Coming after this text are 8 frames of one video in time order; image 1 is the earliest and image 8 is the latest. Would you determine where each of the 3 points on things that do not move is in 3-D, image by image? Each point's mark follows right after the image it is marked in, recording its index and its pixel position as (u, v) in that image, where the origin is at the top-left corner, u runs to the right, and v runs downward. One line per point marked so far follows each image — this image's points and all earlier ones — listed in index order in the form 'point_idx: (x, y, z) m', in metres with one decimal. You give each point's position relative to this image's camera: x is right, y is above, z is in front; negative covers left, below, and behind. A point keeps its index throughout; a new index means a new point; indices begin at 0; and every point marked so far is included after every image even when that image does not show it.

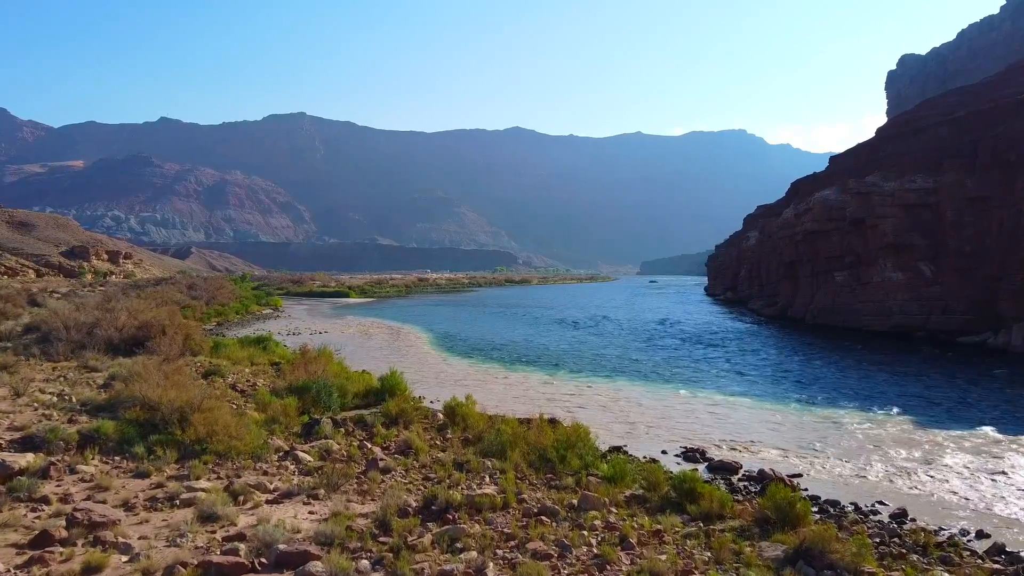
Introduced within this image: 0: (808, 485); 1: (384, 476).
0: (+3.0, -2.0, +7.9) m
1: (-1.2, -1.7, +7.2) m
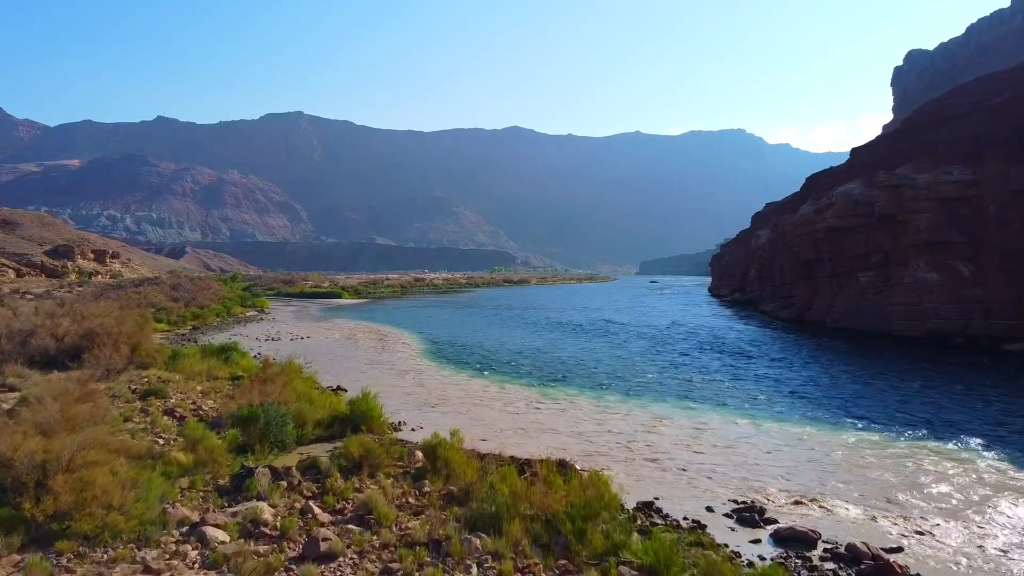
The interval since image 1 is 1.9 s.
0: (+2.9, -2.0, +5.7) m
1: (-1.2, -1.8, +5.0) m
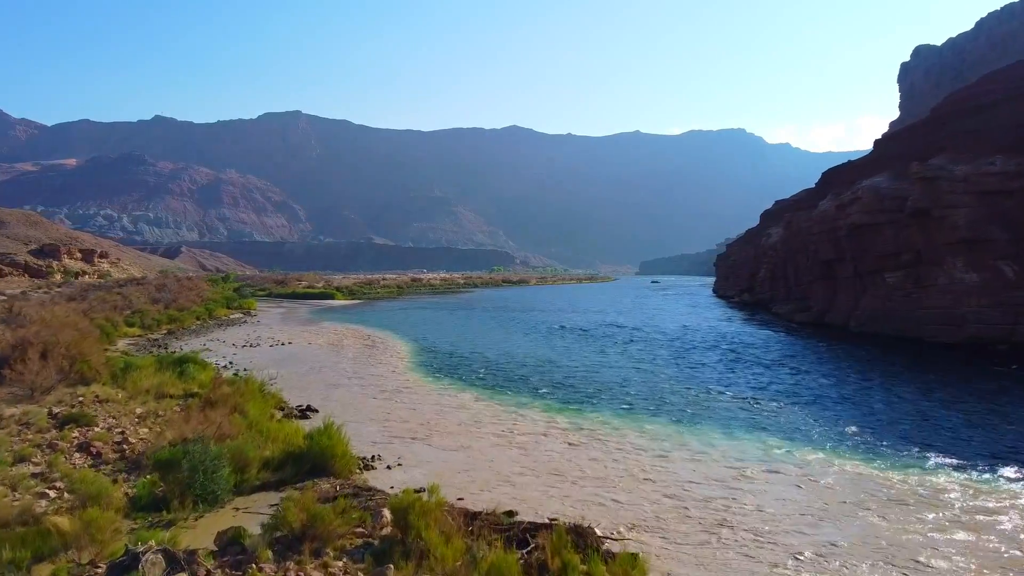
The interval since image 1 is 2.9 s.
0: (+2.9, -2.1, +3.7) m
1: (-1.2, -1.8, +3.0) m
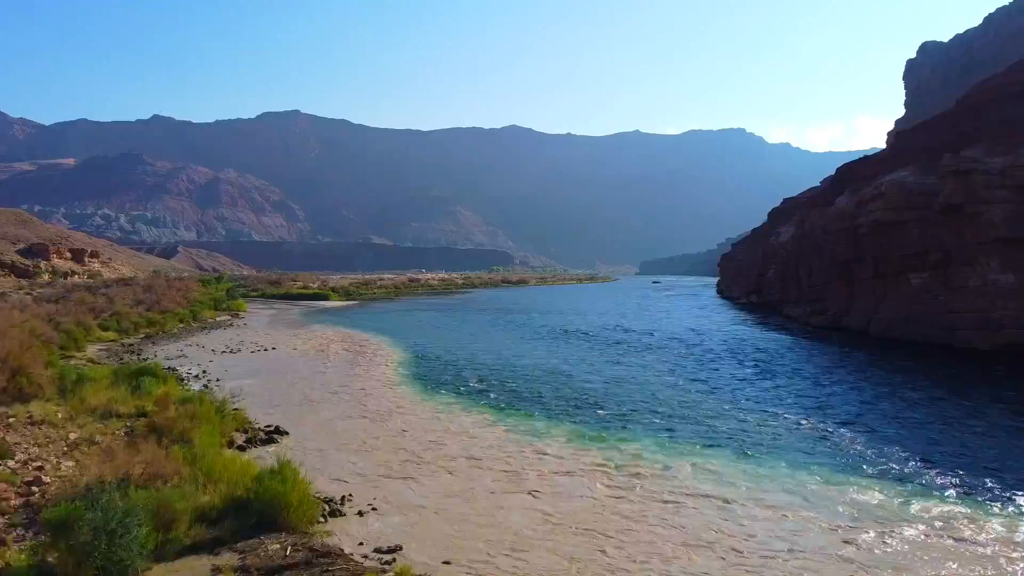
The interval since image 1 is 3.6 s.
0: (+2.9, -2.1, +2.1) m
1: (-1.2, -1.9, +1.4) m
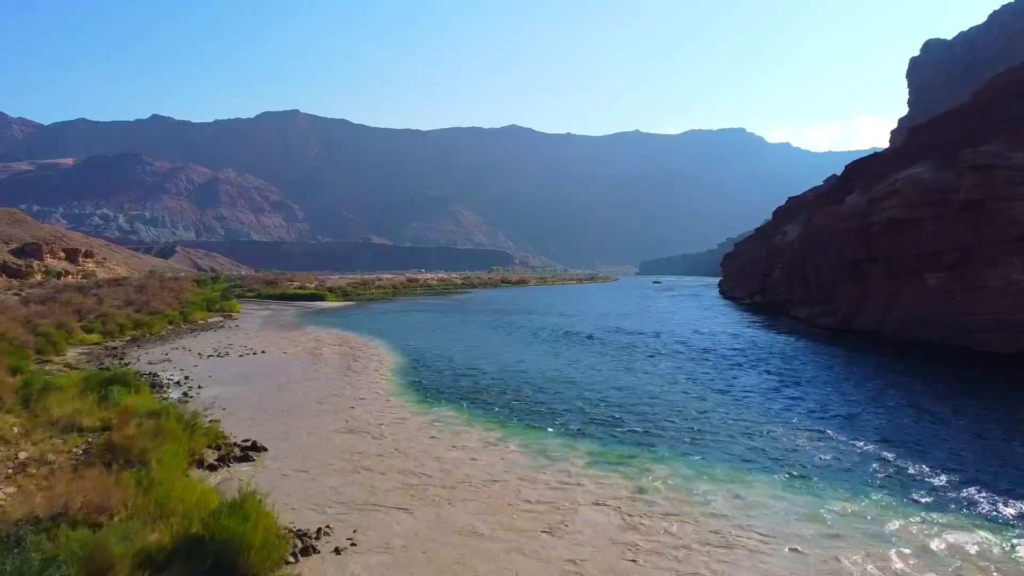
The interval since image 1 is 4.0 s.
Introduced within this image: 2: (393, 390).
0: (+2.9, -2.1, +1.2) m
1: (-1.2, -1.9, +0.5) m
2: (-2.0, -1.8, +13.7) m
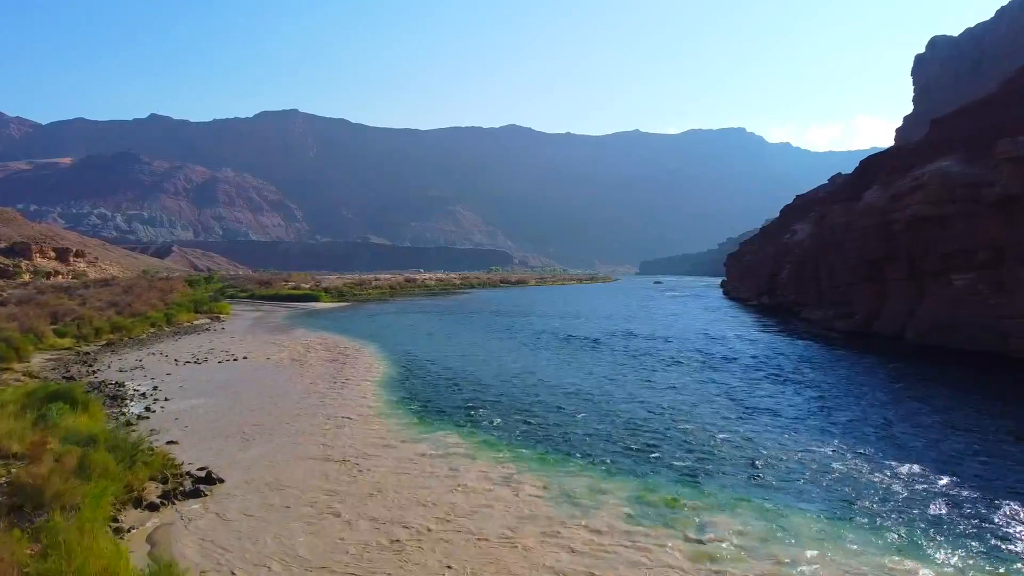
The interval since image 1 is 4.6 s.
0: (+2.9, -2.2, -0.2) m
1: (-1.2, -1.9, -0.9) m
2: (-2.0, -1.8, +12.3) m
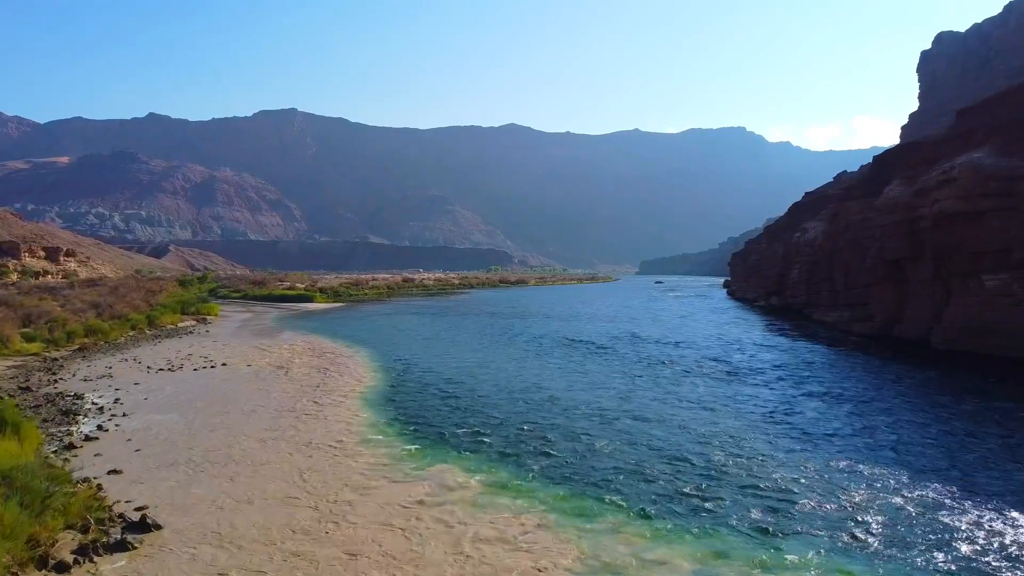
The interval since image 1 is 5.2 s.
0: (+2.9, -2.2, -1.6) m
1: (-1.2, -2.0, -2.3) m
2: (-2.0, -1.9, +10.9) m
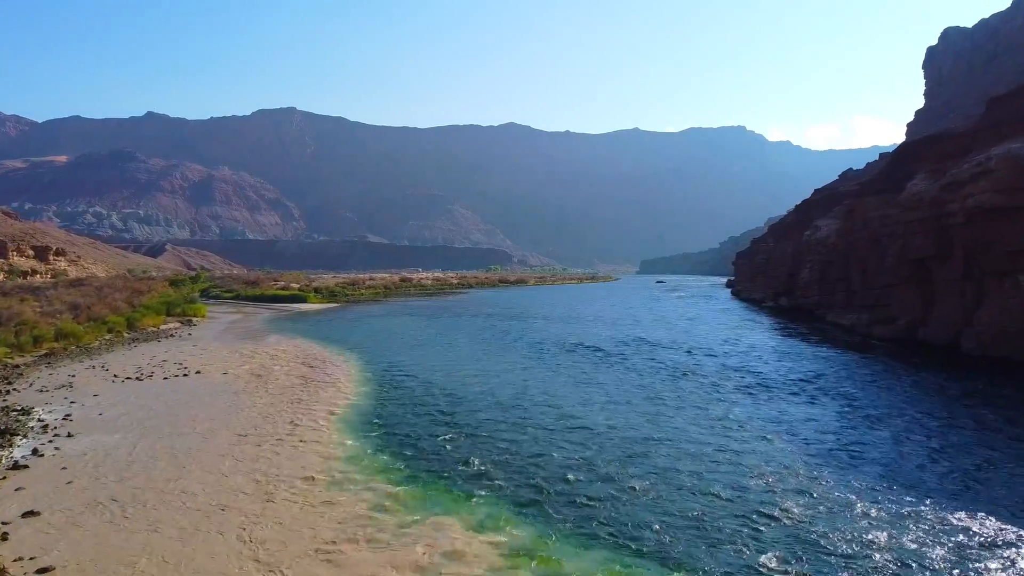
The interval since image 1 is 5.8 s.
0: (+3.0, -2.3, -3.1) m
1: (-1.2, -2.0, -3.8) m
2: (-2.0, -1.9, +9.4) m
